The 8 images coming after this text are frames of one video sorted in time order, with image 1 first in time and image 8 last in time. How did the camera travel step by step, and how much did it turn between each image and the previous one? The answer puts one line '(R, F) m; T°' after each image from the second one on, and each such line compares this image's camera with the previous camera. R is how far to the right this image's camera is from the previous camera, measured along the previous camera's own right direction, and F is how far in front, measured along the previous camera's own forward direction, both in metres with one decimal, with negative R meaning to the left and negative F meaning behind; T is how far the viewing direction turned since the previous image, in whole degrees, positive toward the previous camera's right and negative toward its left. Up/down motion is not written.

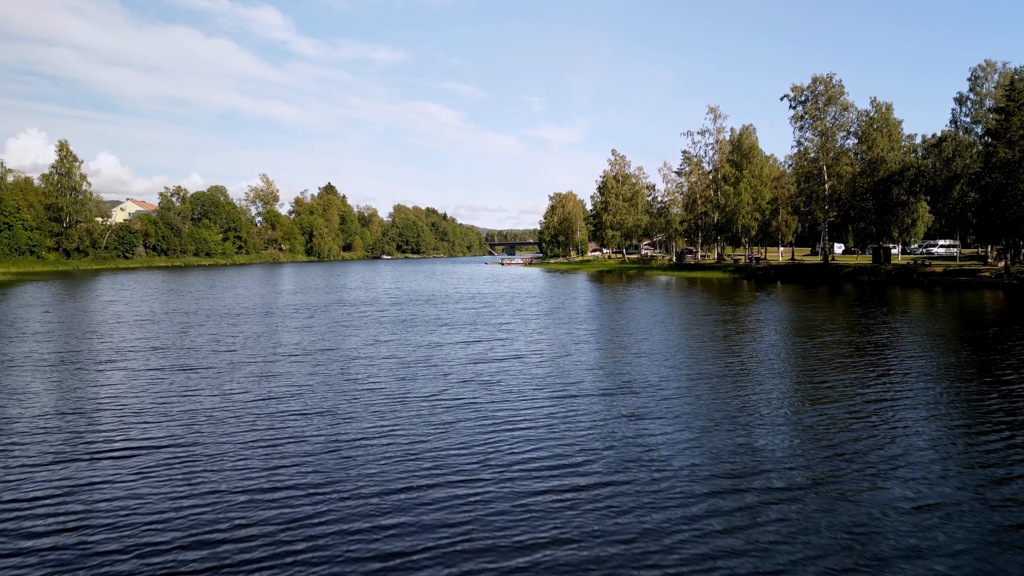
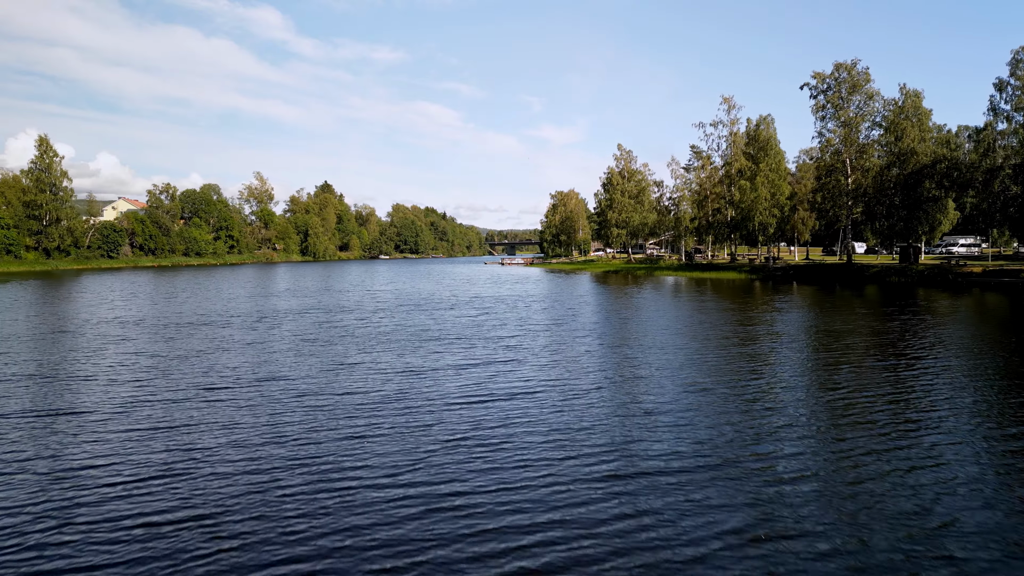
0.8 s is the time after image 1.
(-0.1, +3.7) m; 0°
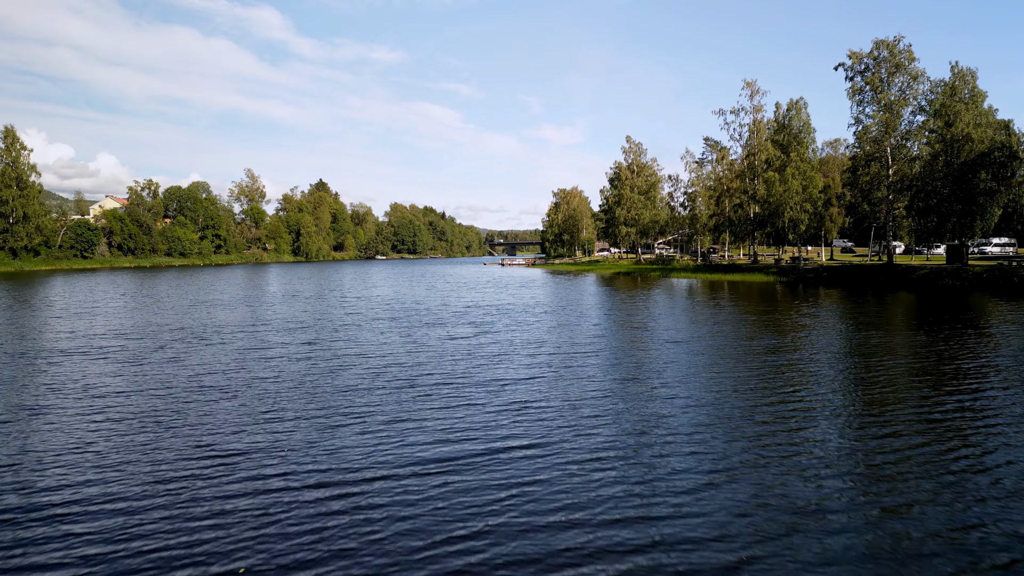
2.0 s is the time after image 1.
(-0.2, +5.6) m; 0°
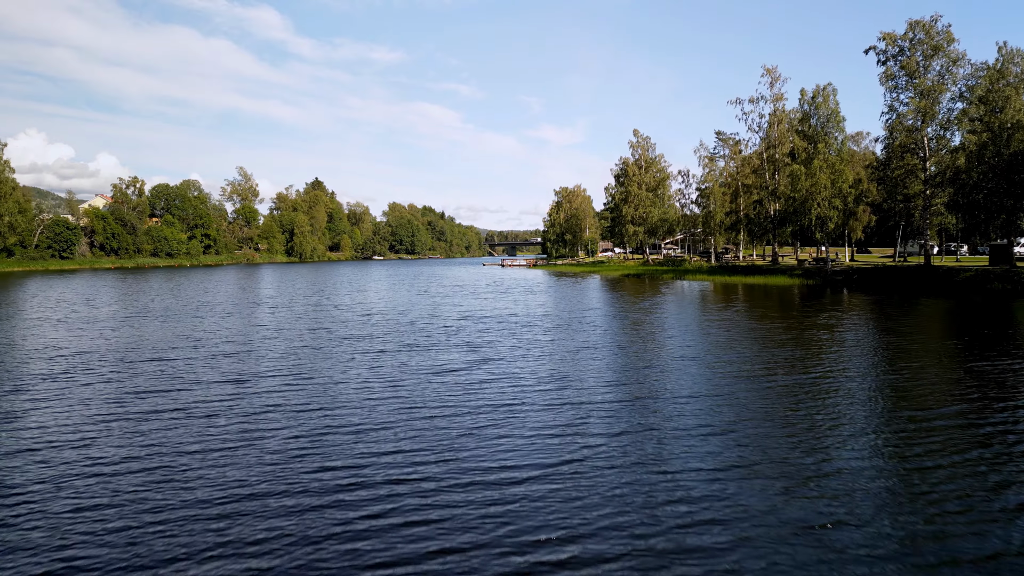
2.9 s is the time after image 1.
(-0.1, +4.1) m; 0°
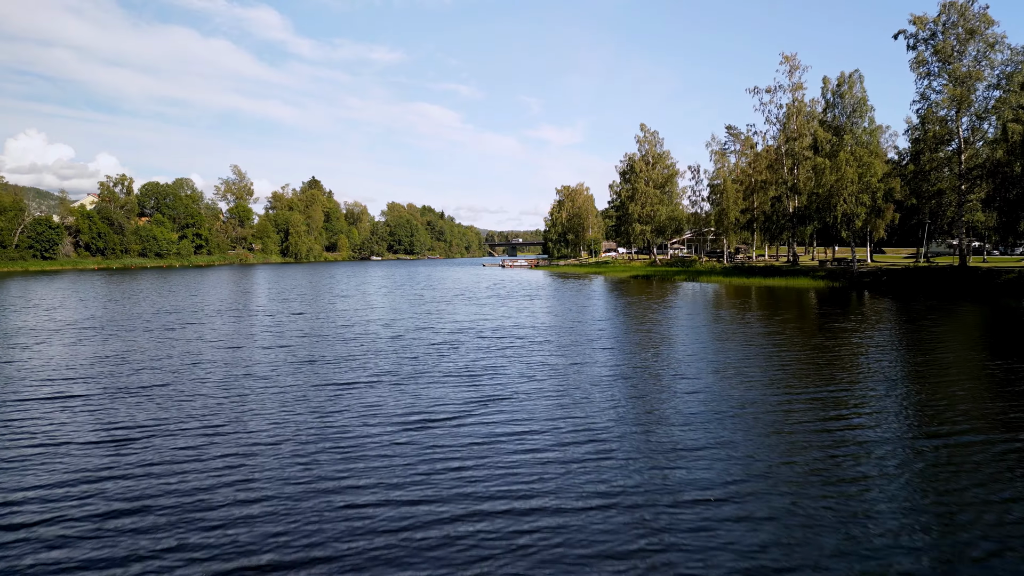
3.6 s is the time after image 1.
(-0.2, +3.2) m; 0°
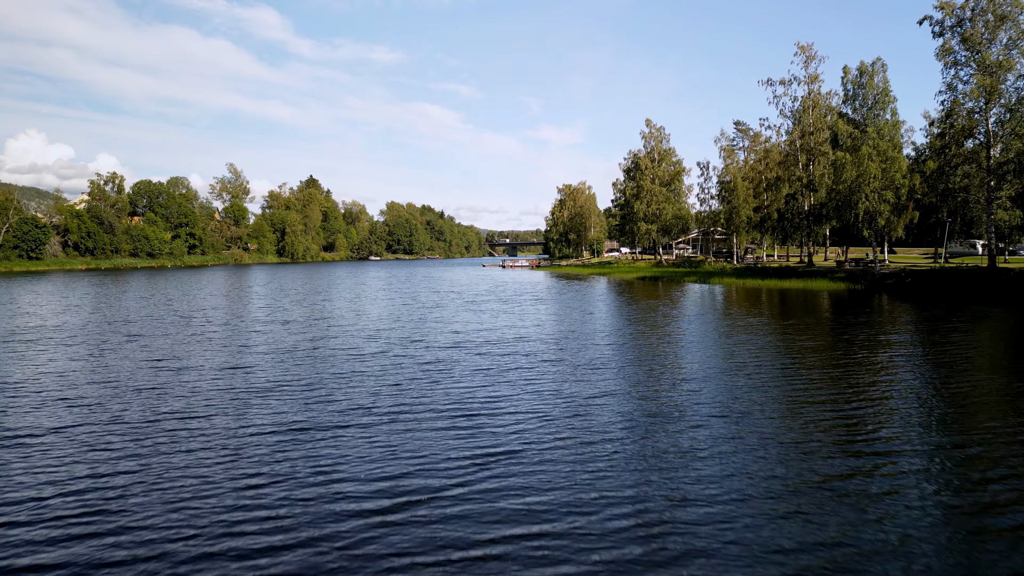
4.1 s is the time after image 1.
(-0.1, +2.4) m; 0°
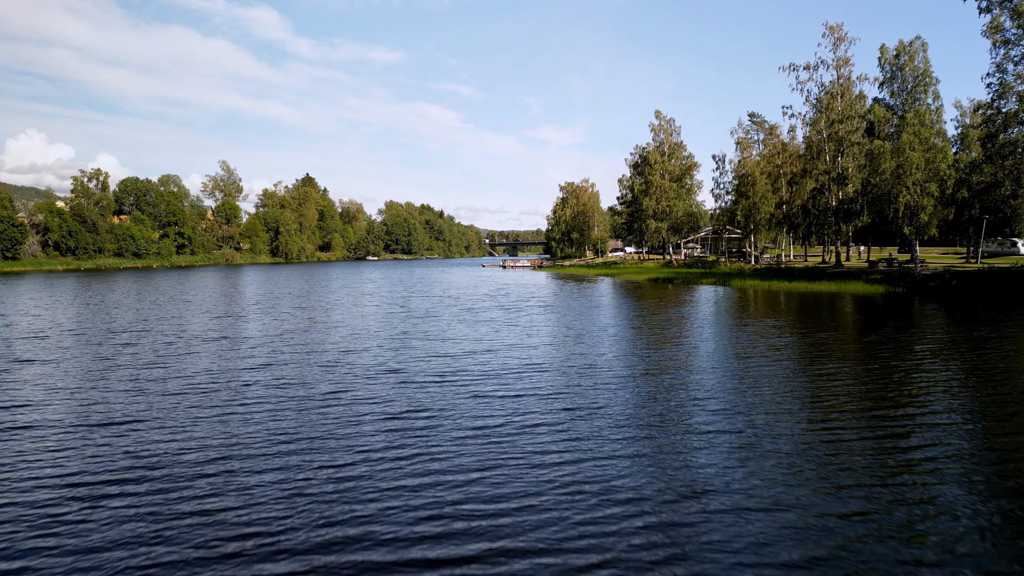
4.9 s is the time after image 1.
(-0.2, +3.8) m; 0°
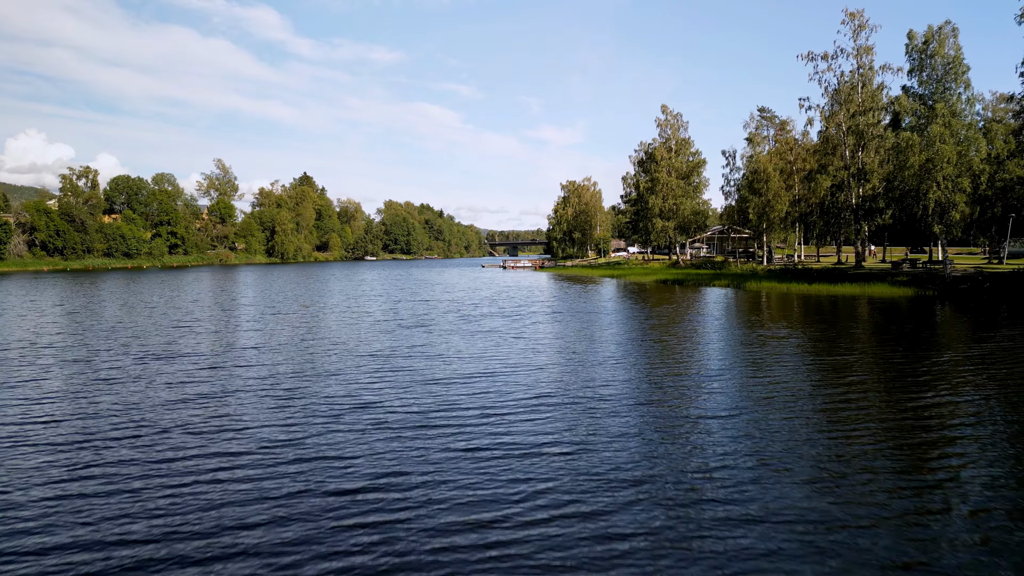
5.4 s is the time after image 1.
(-0.1, +2.4) m; 0°
